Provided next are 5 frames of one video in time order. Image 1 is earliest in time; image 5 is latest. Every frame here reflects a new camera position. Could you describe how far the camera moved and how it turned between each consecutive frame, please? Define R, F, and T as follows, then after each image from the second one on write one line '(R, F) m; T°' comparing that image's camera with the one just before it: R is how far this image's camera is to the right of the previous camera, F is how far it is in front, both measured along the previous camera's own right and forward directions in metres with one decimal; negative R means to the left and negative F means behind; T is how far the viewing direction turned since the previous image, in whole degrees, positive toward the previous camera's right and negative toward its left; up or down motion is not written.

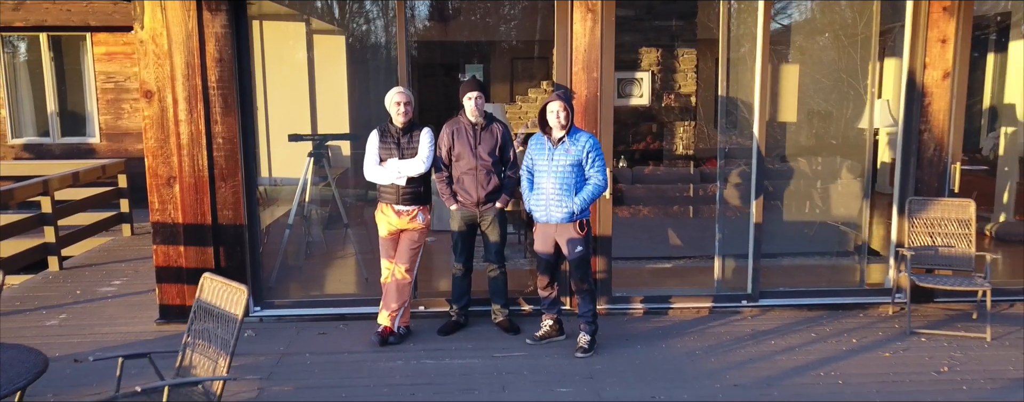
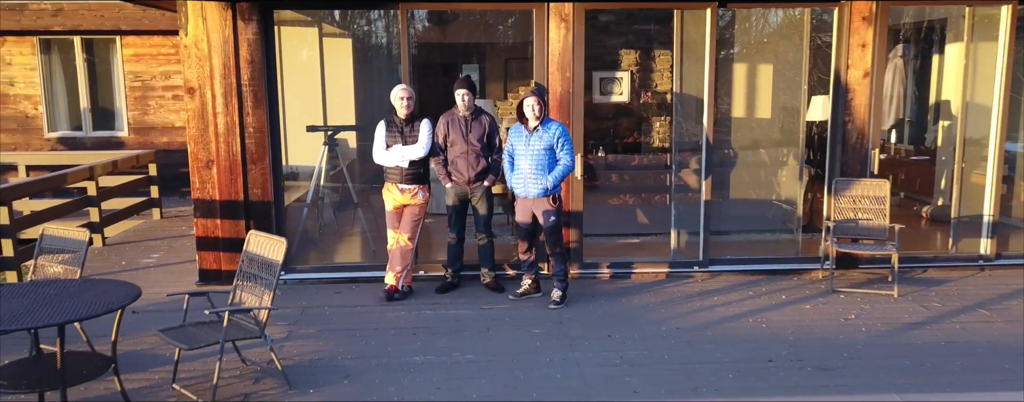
(+0.1, -0.8) m; 0°
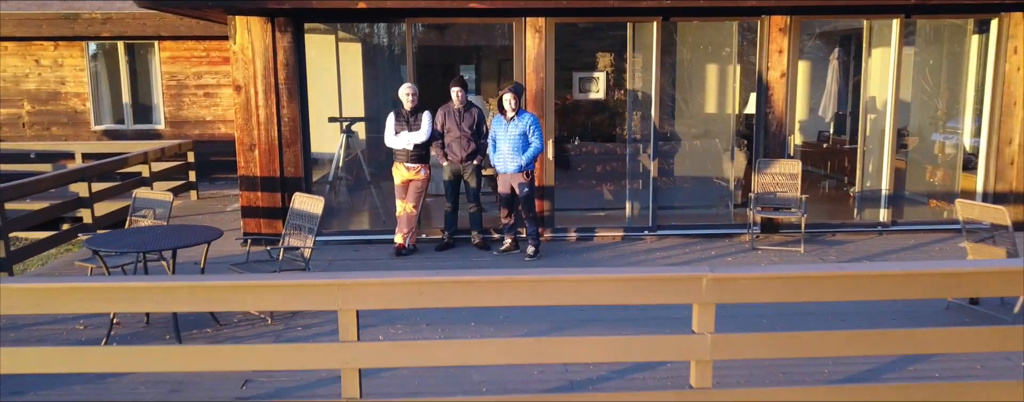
(+0.1, -1.2) m; 0°
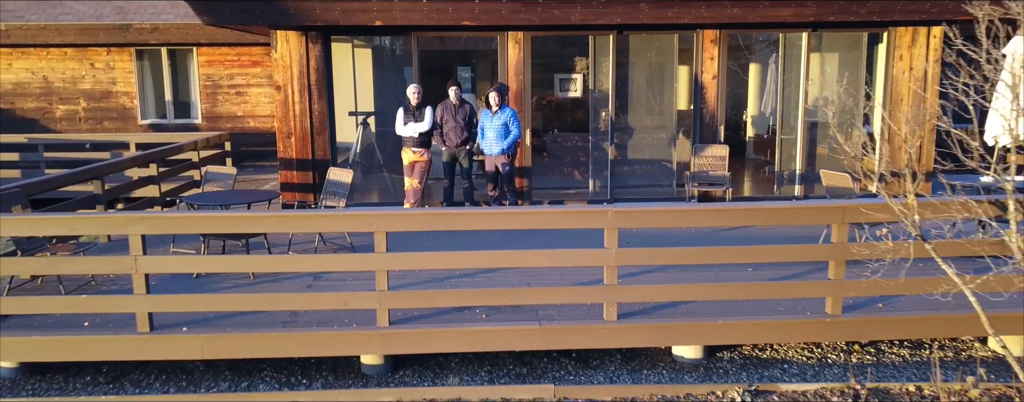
(+0.1, -1.6) m; 0°
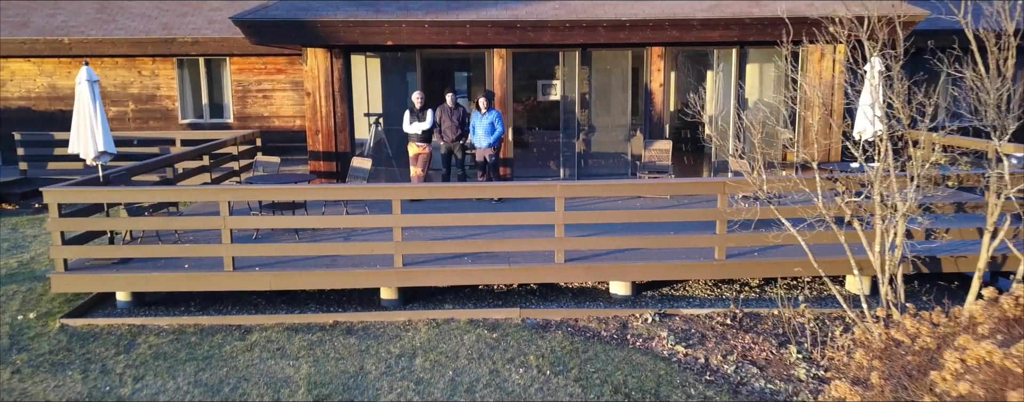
(+0.1, -1.8) m; 0°
